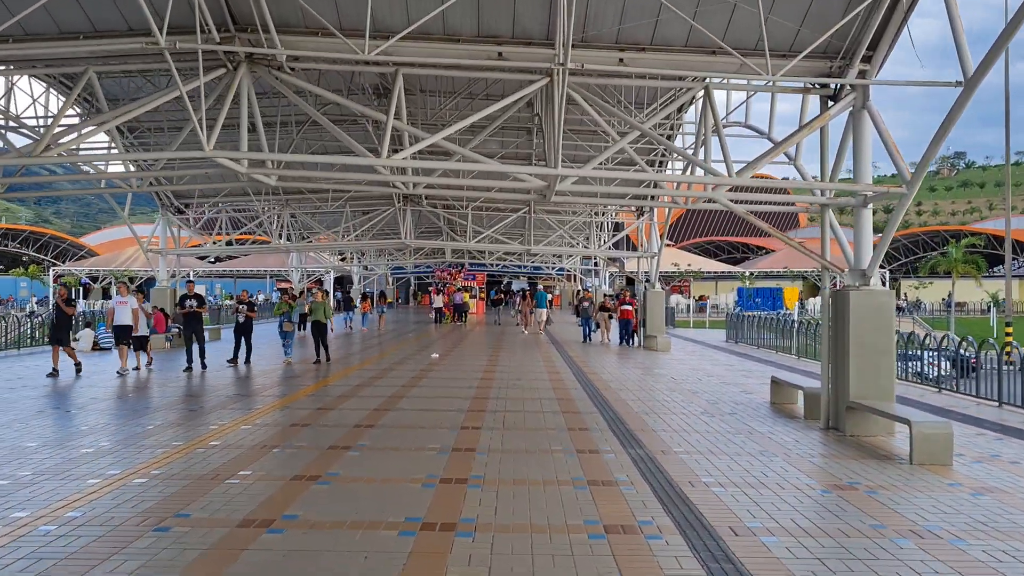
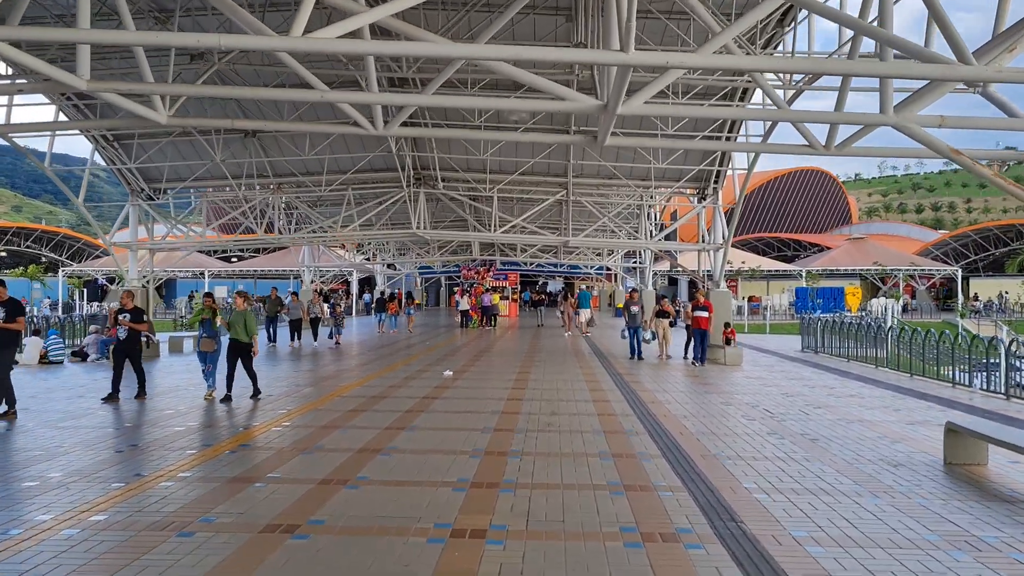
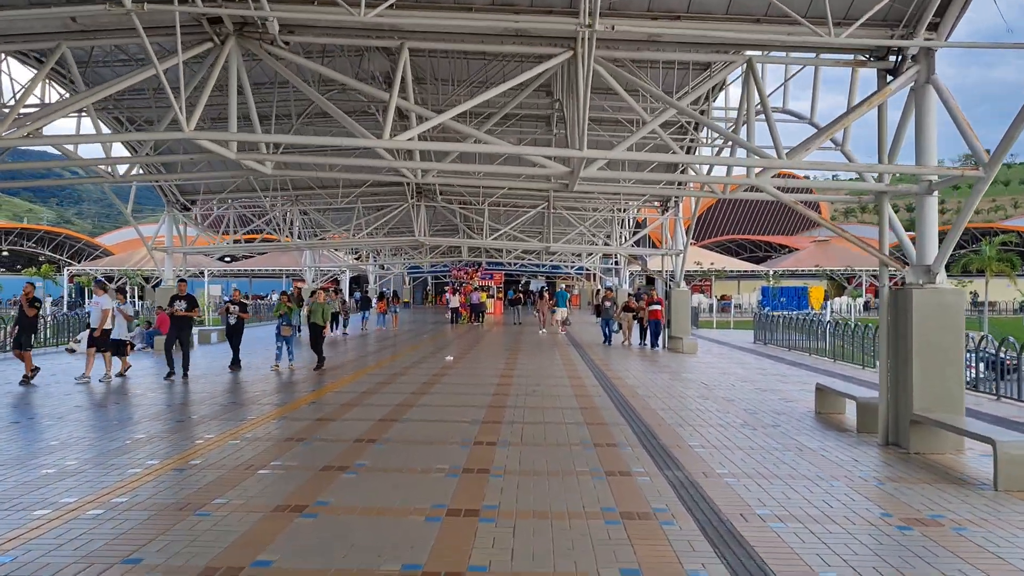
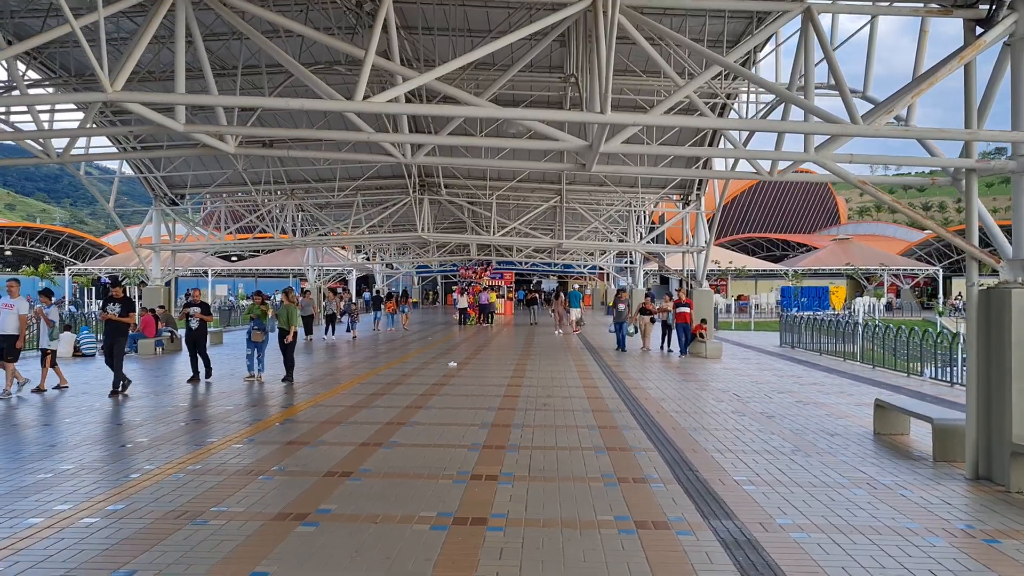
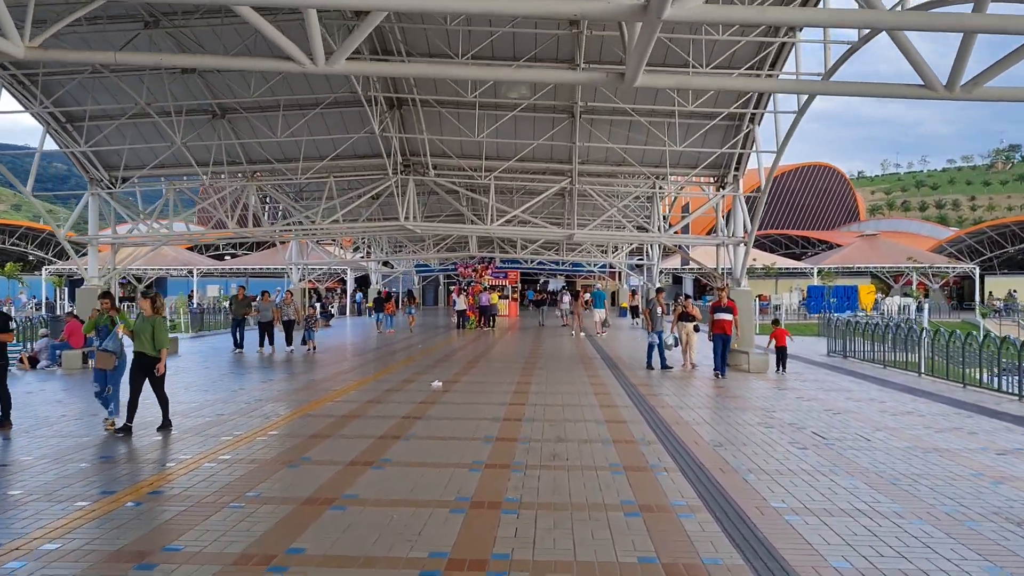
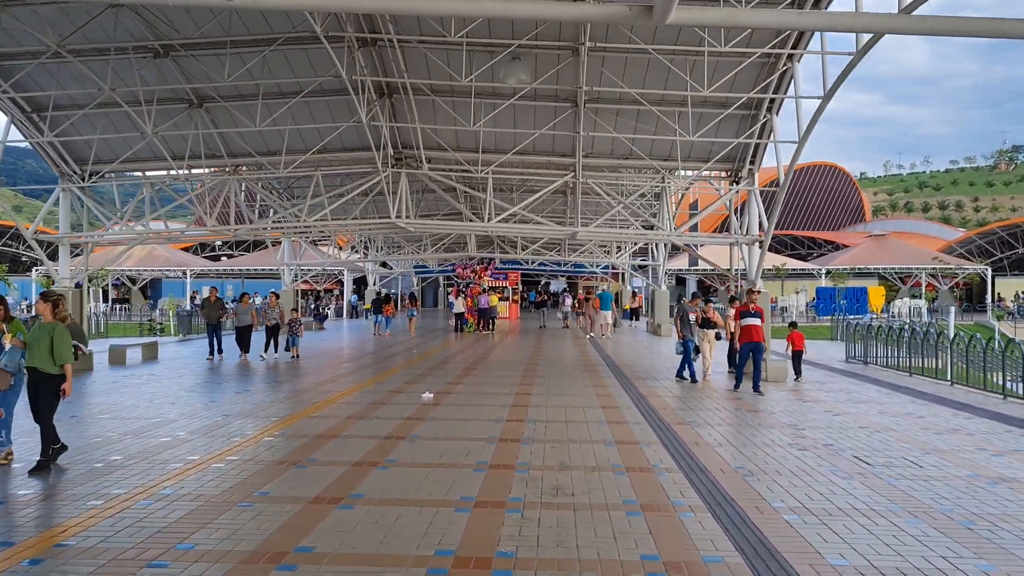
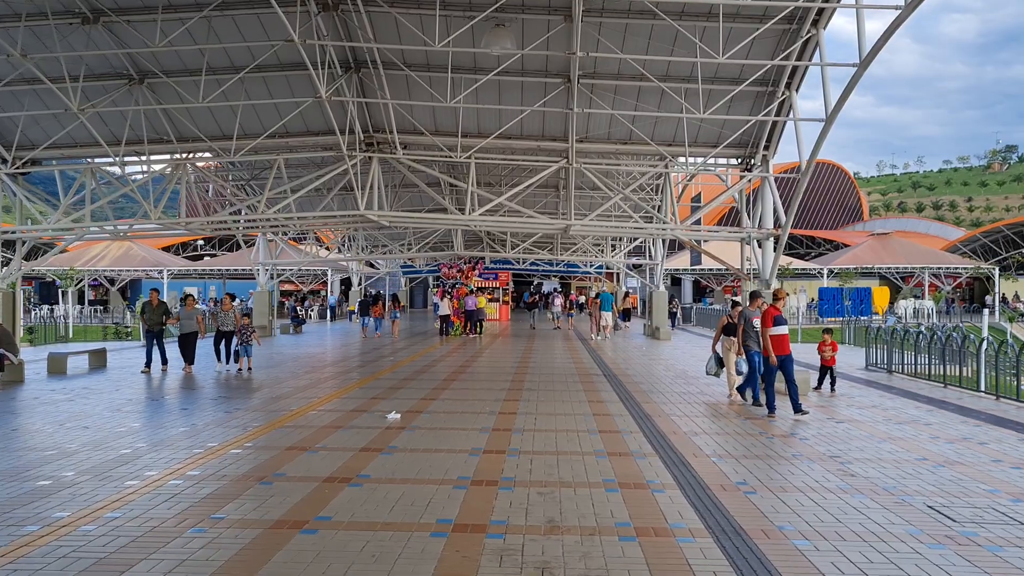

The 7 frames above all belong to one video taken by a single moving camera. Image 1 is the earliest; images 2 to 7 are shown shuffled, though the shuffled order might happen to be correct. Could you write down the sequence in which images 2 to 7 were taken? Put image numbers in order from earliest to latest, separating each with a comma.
3, 4, 2, 5, 6, 7
